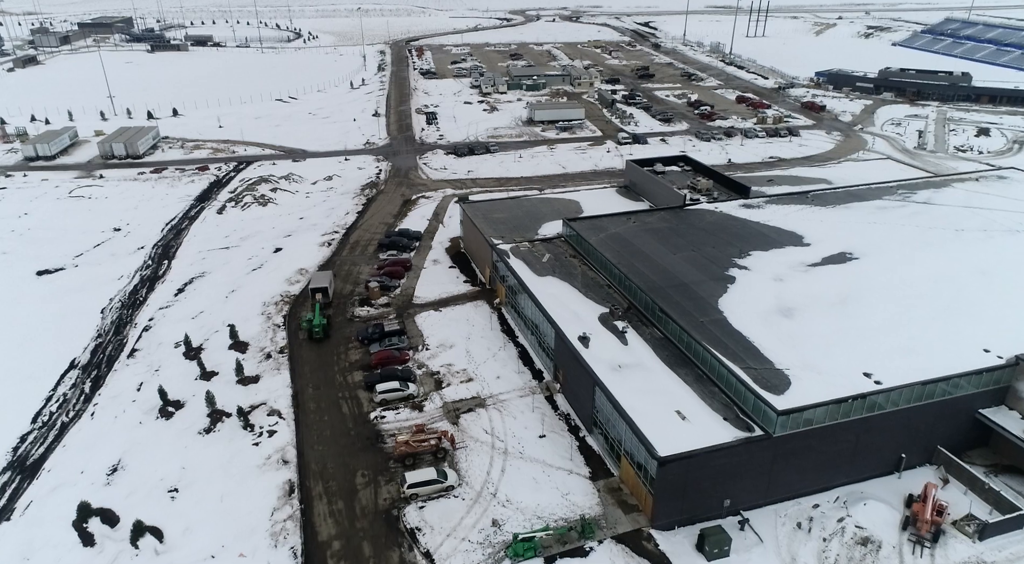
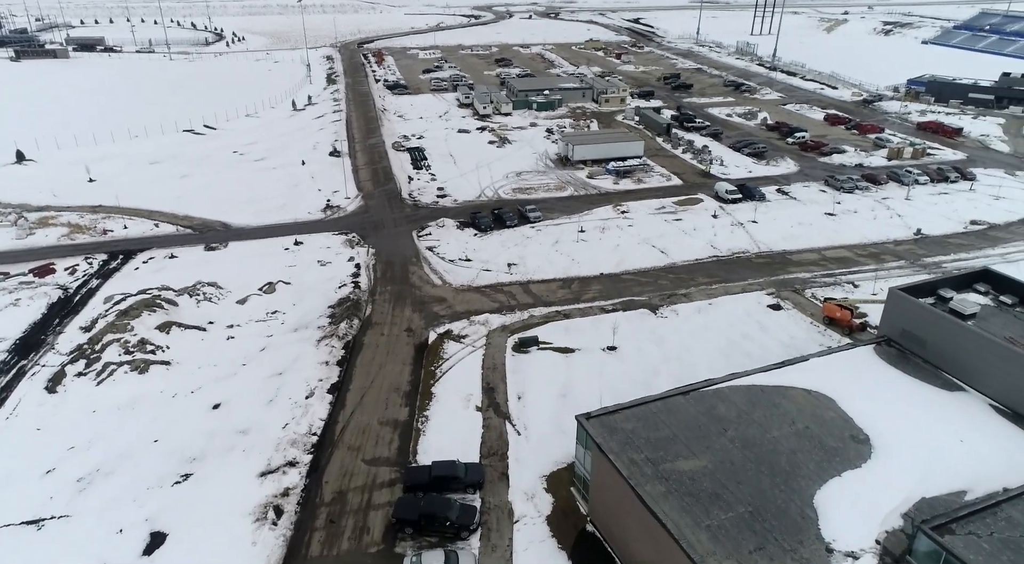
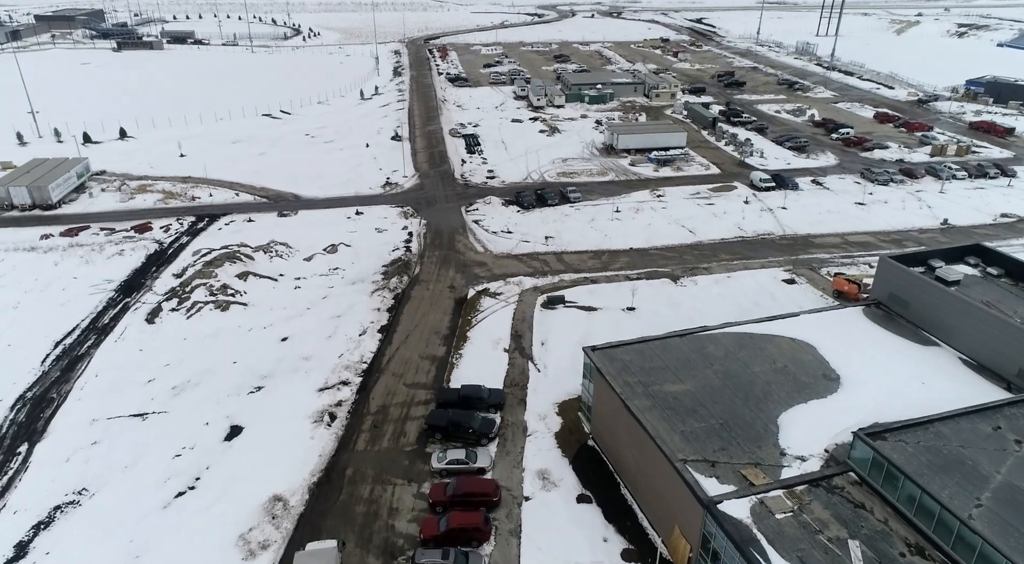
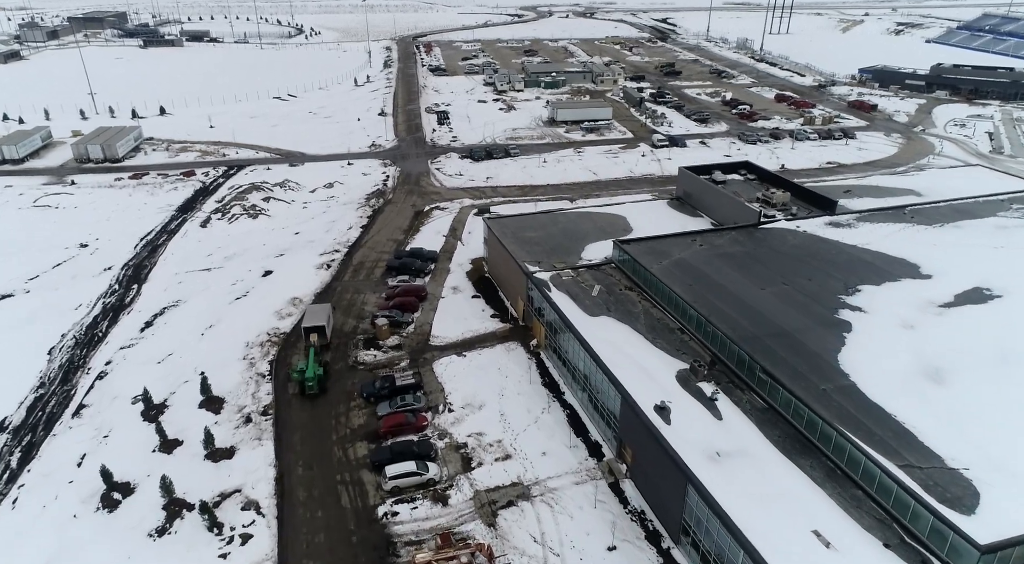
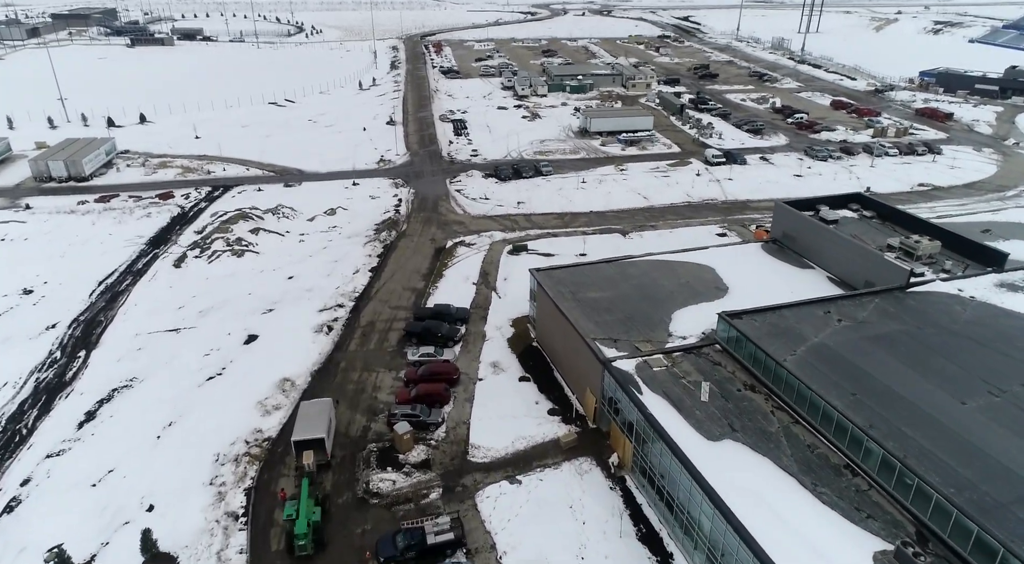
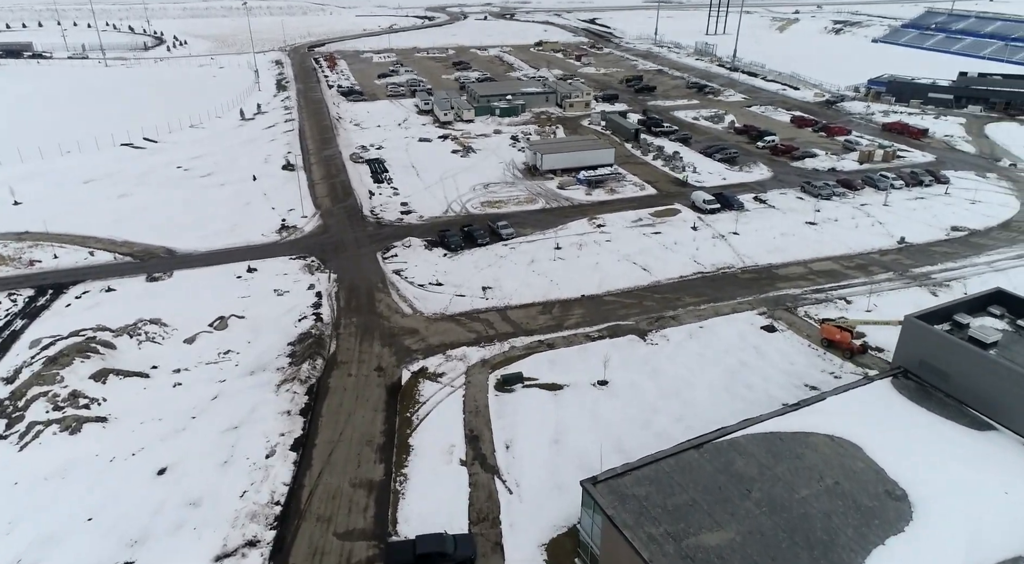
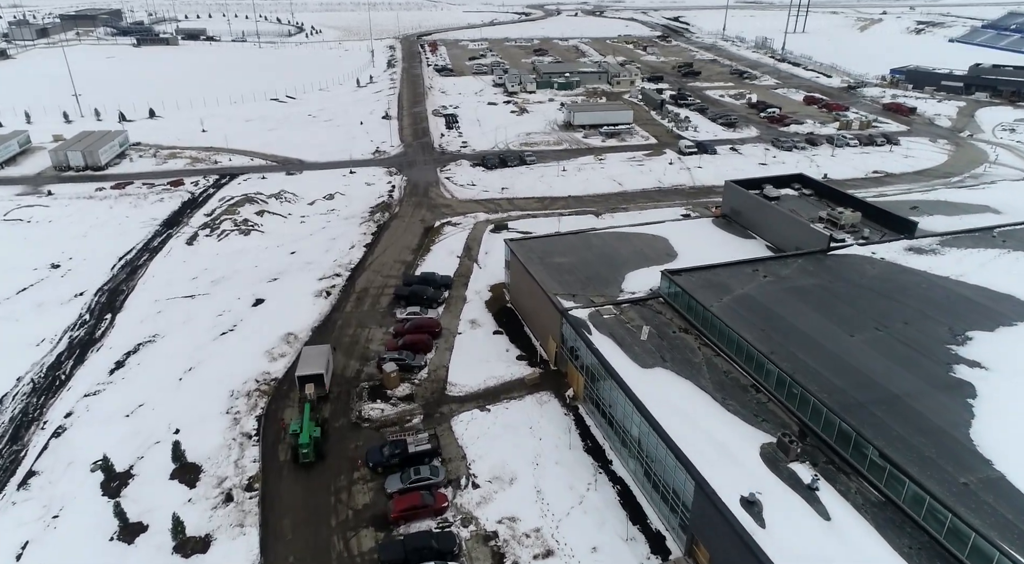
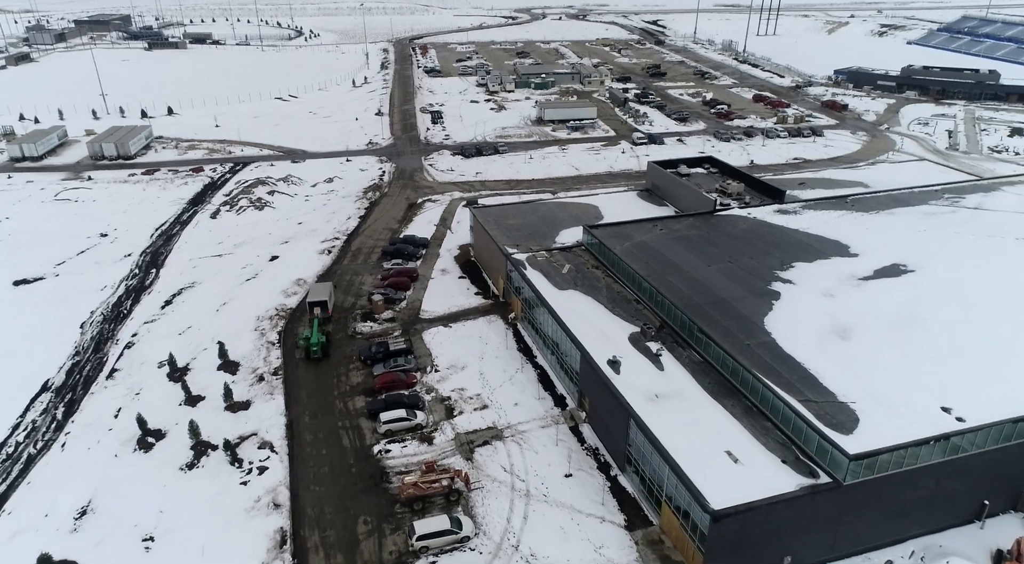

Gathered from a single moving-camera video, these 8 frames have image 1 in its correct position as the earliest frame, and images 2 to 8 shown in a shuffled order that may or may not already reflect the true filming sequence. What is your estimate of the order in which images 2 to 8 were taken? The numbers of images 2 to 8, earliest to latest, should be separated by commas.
8, 4, 7, 5, 3, 2, 6
